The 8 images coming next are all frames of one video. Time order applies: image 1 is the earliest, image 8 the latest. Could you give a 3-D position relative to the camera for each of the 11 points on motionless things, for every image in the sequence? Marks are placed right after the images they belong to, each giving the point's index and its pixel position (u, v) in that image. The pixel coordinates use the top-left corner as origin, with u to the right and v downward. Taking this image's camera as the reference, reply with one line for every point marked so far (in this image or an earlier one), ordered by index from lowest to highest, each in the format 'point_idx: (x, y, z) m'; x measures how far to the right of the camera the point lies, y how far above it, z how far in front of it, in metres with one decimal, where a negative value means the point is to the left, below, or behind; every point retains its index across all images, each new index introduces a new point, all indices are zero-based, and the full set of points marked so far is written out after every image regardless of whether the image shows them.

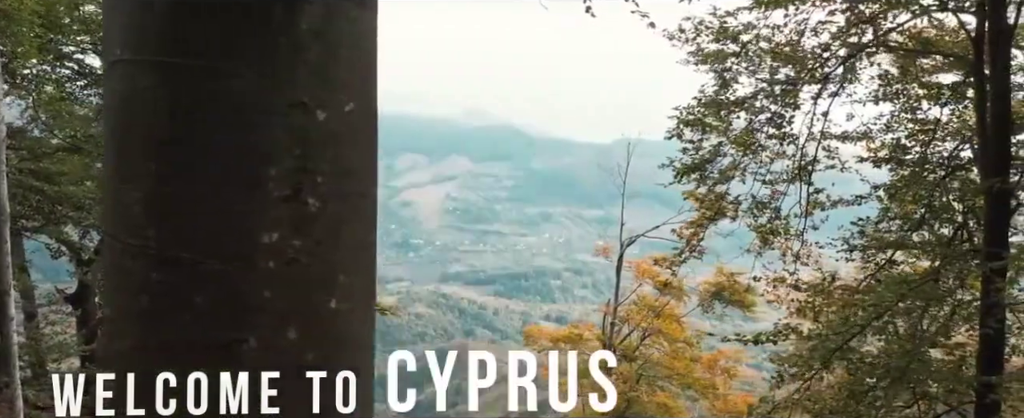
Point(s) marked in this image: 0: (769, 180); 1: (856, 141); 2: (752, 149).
0: (+2.3, +0.2, +9.6) m
1: (+3.0, +0.6, +9.8) m
2: (+2.1, +0.5, +9.4) m
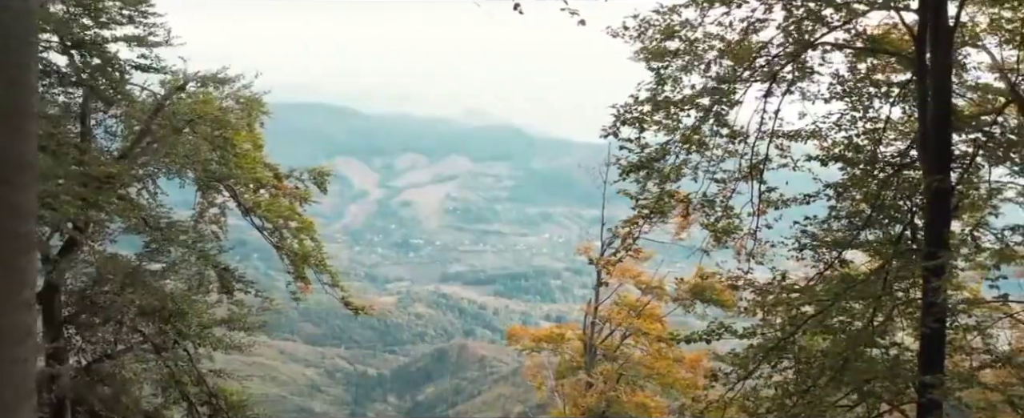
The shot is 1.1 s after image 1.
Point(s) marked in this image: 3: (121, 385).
0: (+1.8, +0.3, +9.6) m
1: (+2.6, +0.6, +9.8) m
2: (+1.6, +0.5, +9.4) m
3: (-4.9, -2.2, +14.1) m
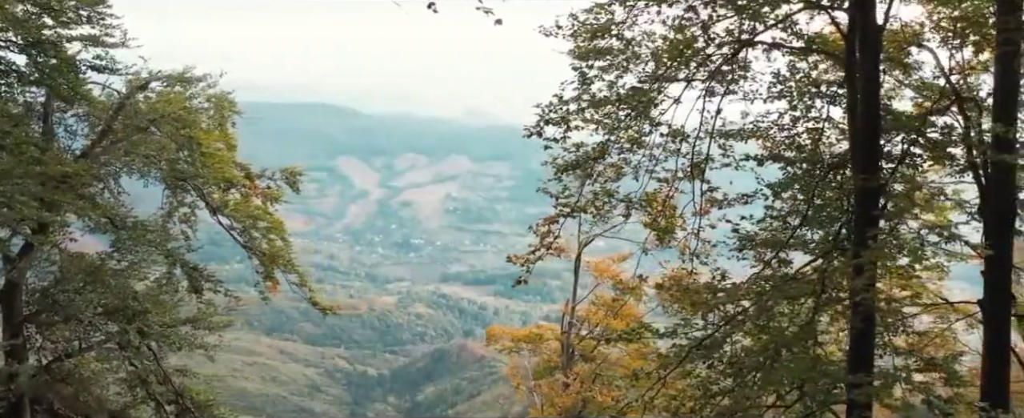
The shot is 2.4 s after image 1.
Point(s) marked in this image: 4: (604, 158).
0: (+1.3, +0.3, +9.6) m
1: (+2.1, +0.6, +9.8) m
2: (+1.1, +0.5, +9.4) m
3: (-5.4, -2.2, +14.1) m
4: (+0.8, +0.4, +9.4) m
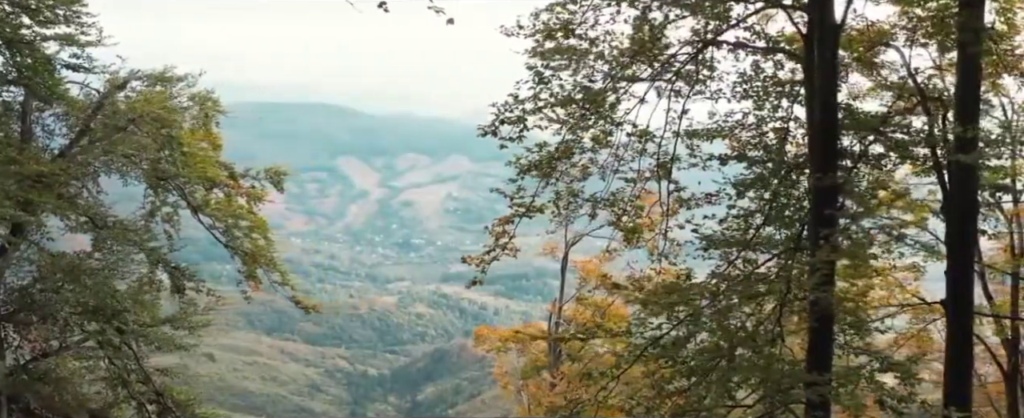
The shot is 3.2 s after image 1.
0: (+1.0, +0.3, +9.6) m
1: (+1.8, +0.6, +9.7) m
2: (+0.8, +0.5, +9.4) m
3: (-5.7, -2.2, +14.2) m
4: (+0.5, +0.4, +9.4) m
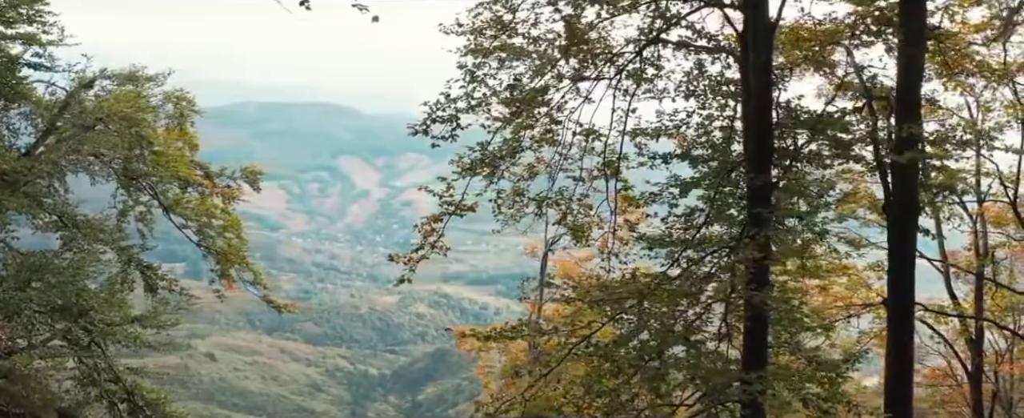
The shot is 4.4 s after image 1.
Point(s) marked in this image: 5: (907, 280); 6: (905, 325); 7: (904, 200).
0: (+0.6, +0.3, +9.6) m
1: (+1.3, +0.6, +9.7) m
2: (+0.4, +0.5, +9.4) m
3: (-6.1, -2.2, +14.2) m
4: (0.0, +0.4, +9.4) m
5: (+3.1, -0.6, +8.7) m
6: (+3.0, -0.9, +8.8) m
7: (+3.0, +0.1, +8.7) m
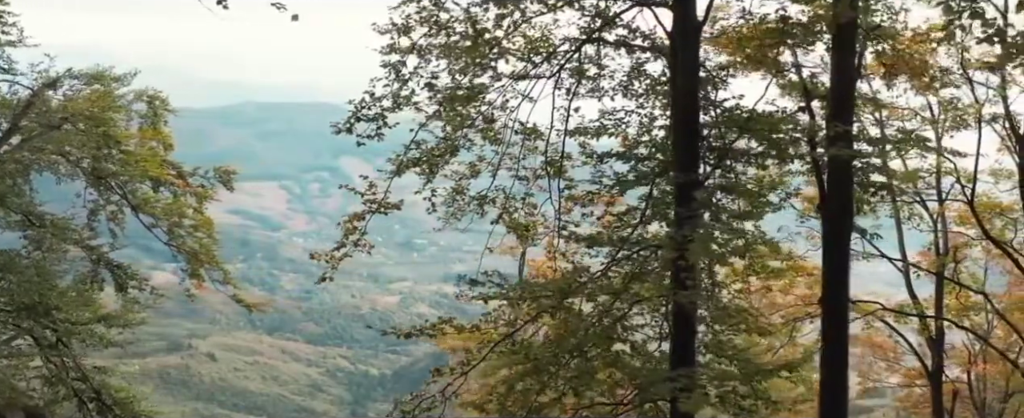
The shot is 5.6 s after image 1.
0: (+0.1, +0.3, +9.6) m
1: (+0.8, +0.6, +9.7) m
2: (-0.1, +0.5, +9.4) m
3: (-6.6, -2.2, +14.2) m
4: (-0.5, +0.5, +9.4) m
5: (+2.6, -0.5, +8.7) m
6: (+2.5, -0.9, +8.8) m
7: (+2.5, +0.1, +8.7) m
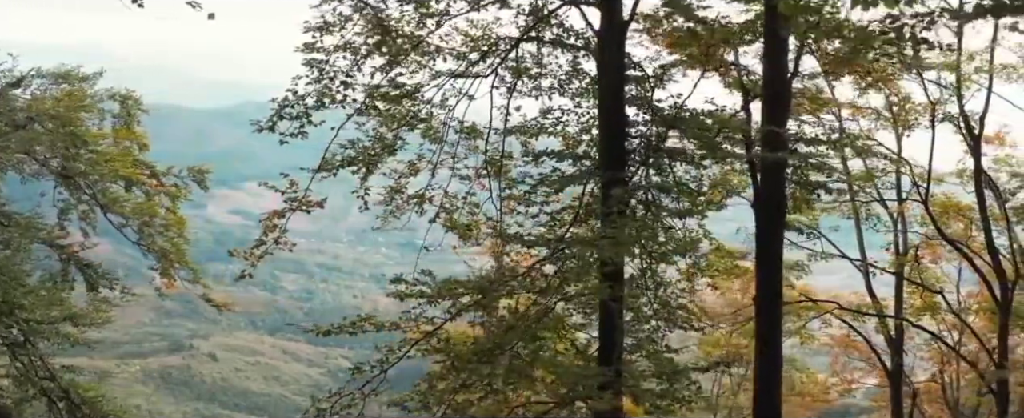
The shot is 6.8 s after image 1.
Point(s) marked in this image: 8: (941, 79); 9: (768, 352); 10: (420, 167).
0: (-0.4, +0.3, +9.6) m
1: (+0.3, +0.6, +9.8) m
2: (-0.7, +0.6, +9.4) m
3: (-7.1, -2.2, +14.3) m
4: (-1.0, +0.5, +9.4) m
5: (+2.0, -0.5, +8.7) m
6: (+2.0, -0.9, +8.8) m
7: (+2.0, +0.1, +8.7) m
8: (+4.7, +1.4, +12.4) m
9: (+2.0, -1.1, +8.8) m
10: (-0.8, +0.3, +9.5) m
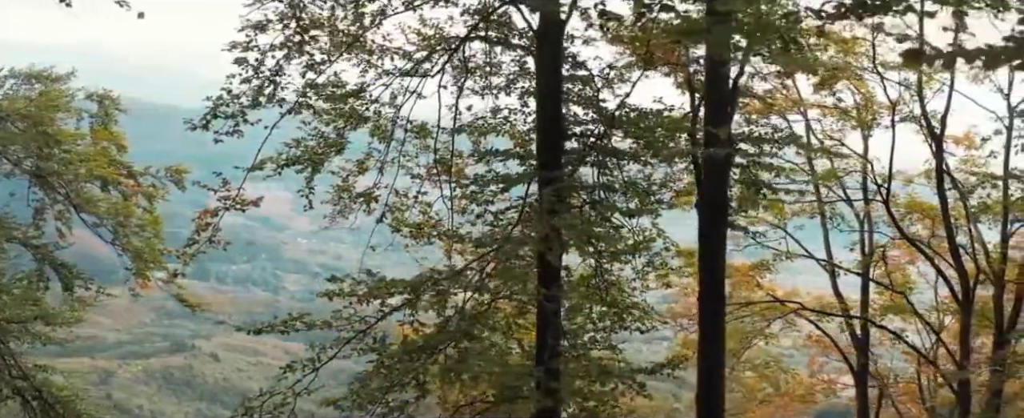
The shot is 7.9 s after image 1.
0: (-0.9, +0.3, +9.6) m
1: (-0.1, +0.6, +9.8) m
2: (-1.1, +0.6, +9.4) m
3: (-7.5, -2.1, +14.3) m
4: (-1.4, +0.5, +9.4) m
5: (+1.6, -0.5, +8.7) m
6: (+1.6, -0.9, +8.8) m
7: (+1.6, +0.1, +8.7) m
8: (+4.3, +1.4, +12.4) m
9: (+1.5, -1.1, +8.8) m
10: (-1.2, +0.4, +9.5) m
